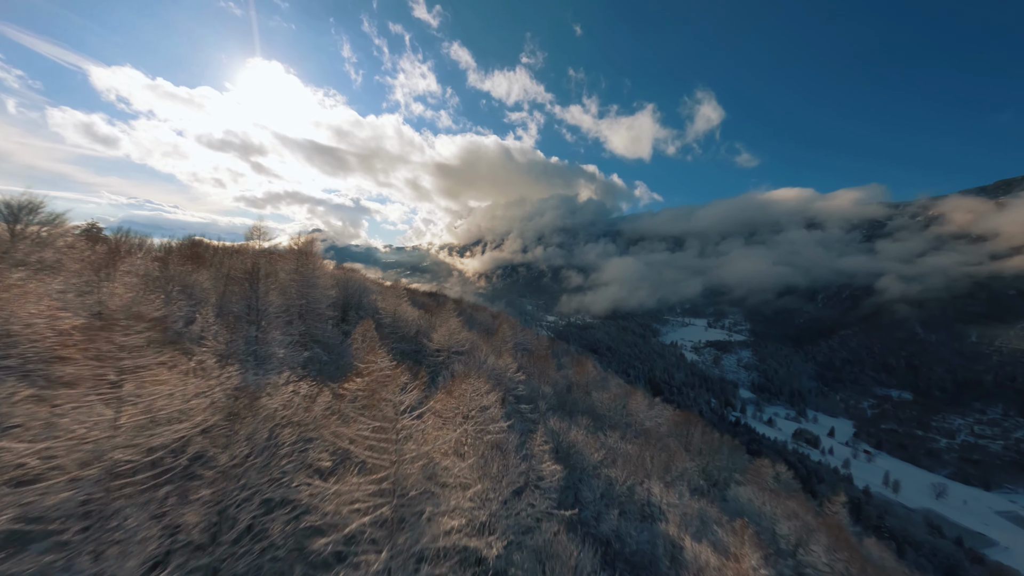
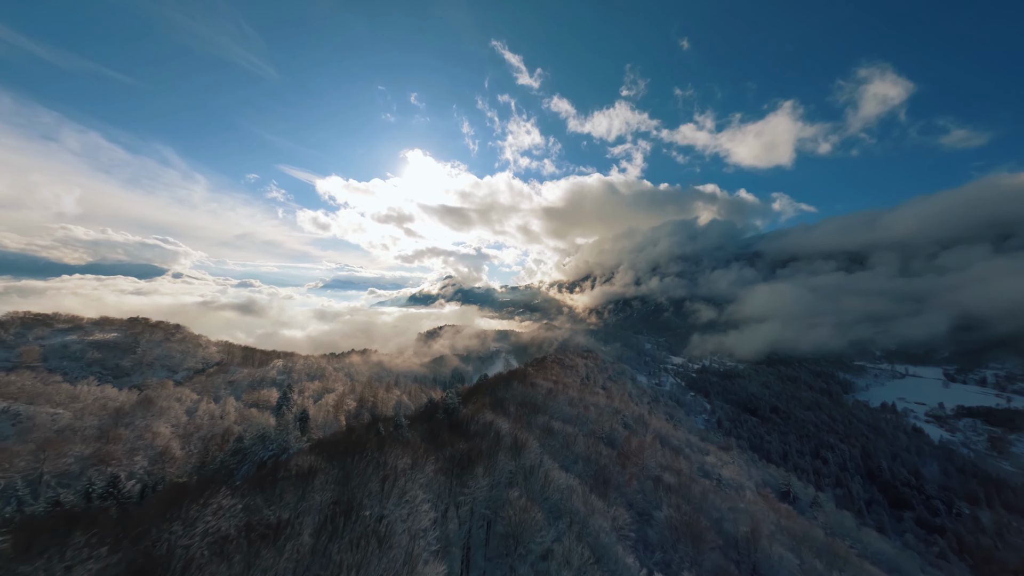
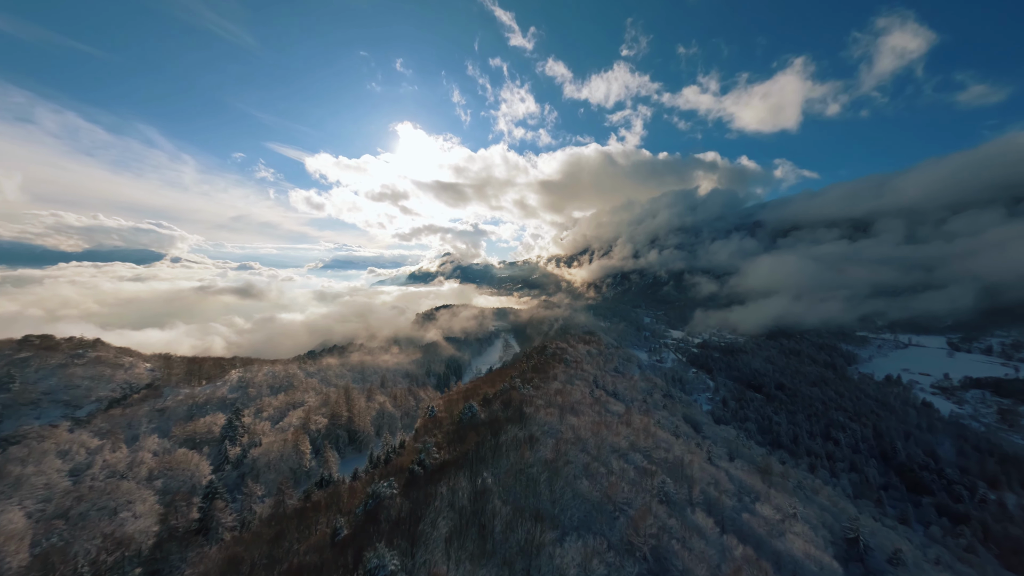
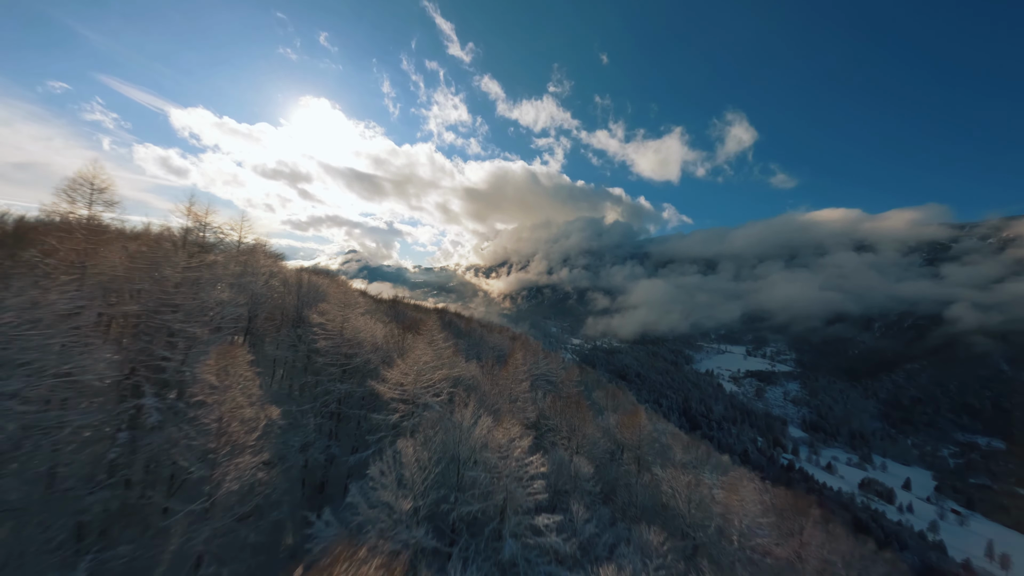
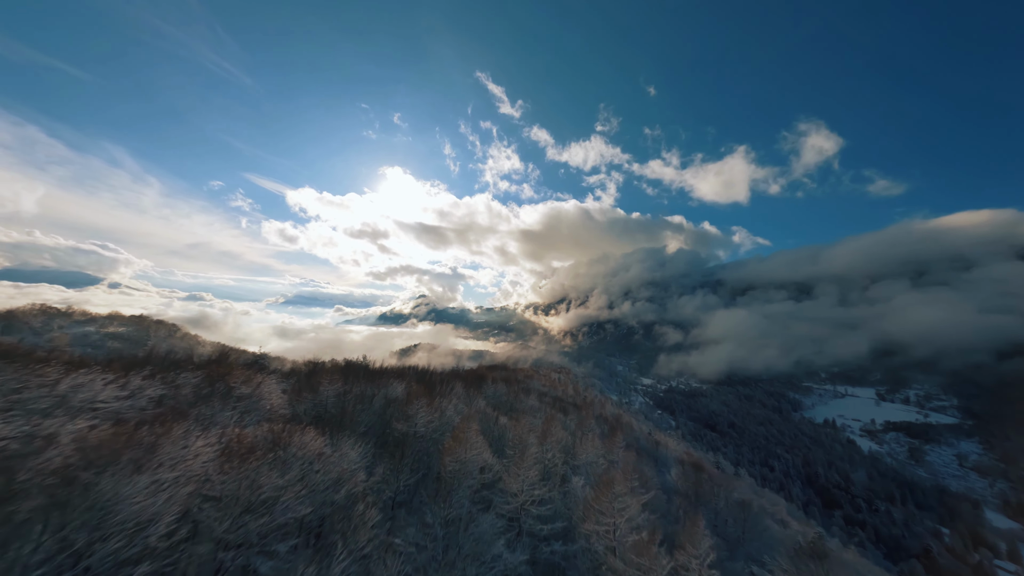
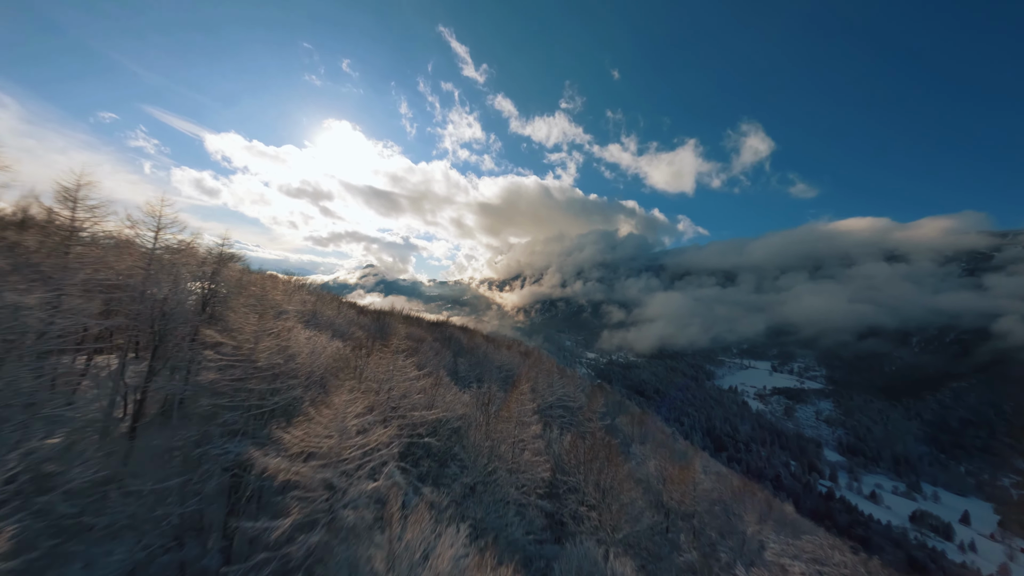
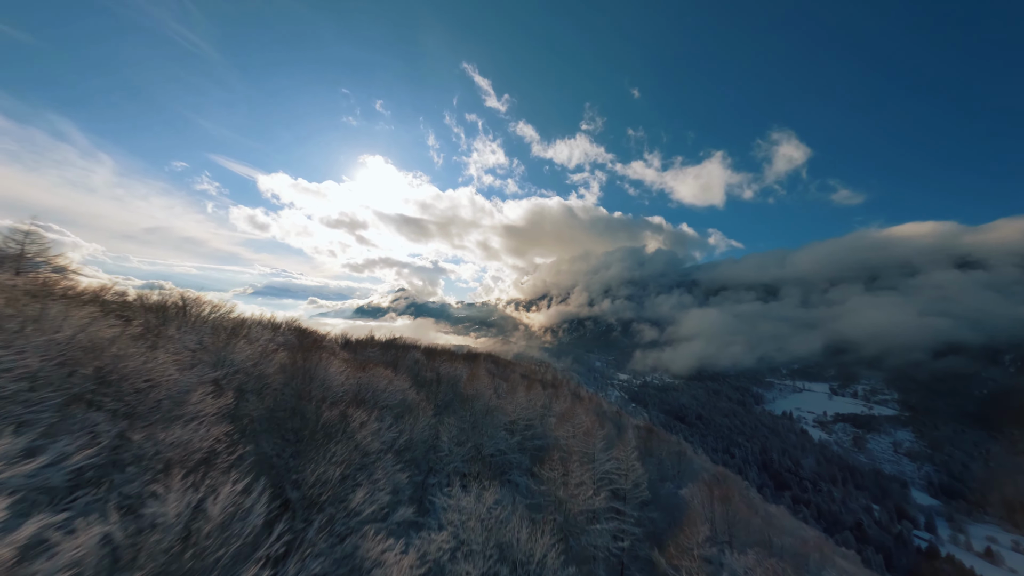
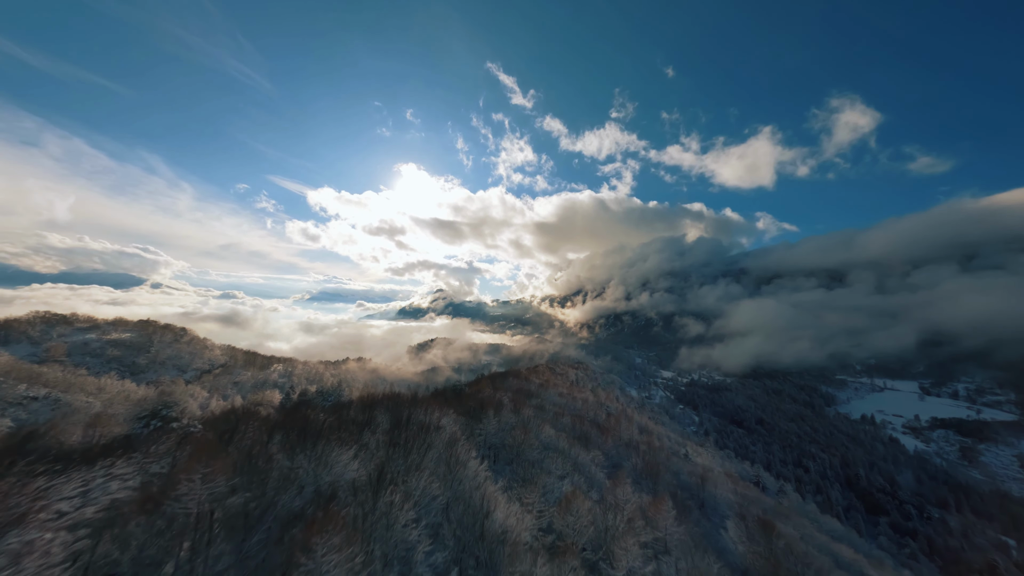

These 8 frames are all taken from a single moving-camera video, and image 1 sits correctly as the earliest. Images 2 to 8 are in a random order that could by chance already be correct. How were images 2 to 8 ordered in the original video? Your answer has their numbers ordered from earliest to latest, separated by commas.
4, 6, 7, 5, 8, 2, 3
